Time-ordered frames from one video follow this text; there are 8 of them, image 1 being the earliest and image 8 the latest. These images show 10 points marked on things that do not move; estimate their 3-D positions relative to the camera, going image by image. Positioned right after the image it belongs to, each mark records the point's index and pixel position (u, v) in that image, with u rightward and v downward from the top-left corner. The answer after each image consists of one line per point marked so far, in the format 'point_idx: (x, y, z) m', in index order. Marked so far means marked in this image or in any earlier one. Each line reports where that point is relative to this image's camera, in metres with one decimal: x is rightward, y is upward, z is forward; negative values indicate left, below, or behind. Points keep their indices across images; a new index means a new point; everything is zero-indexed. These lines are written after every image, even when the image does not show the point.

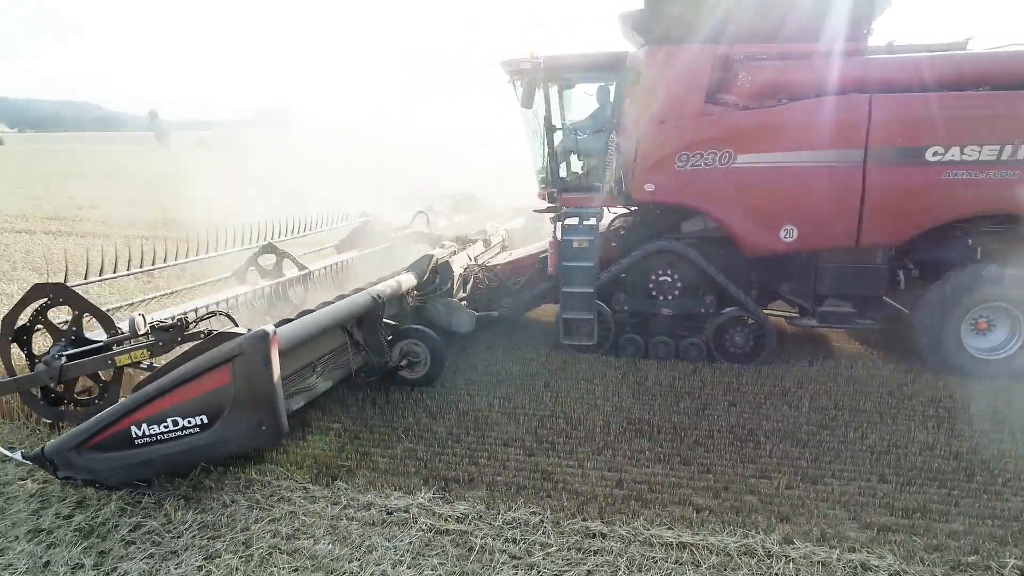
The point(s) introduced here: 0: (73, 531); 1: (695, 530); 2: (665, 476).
0: (-3.0, -1.7, +3.6) m
1: (+1.2, -1.6, +3.5) m
2: (+1.4, -1.4, +4.2) m
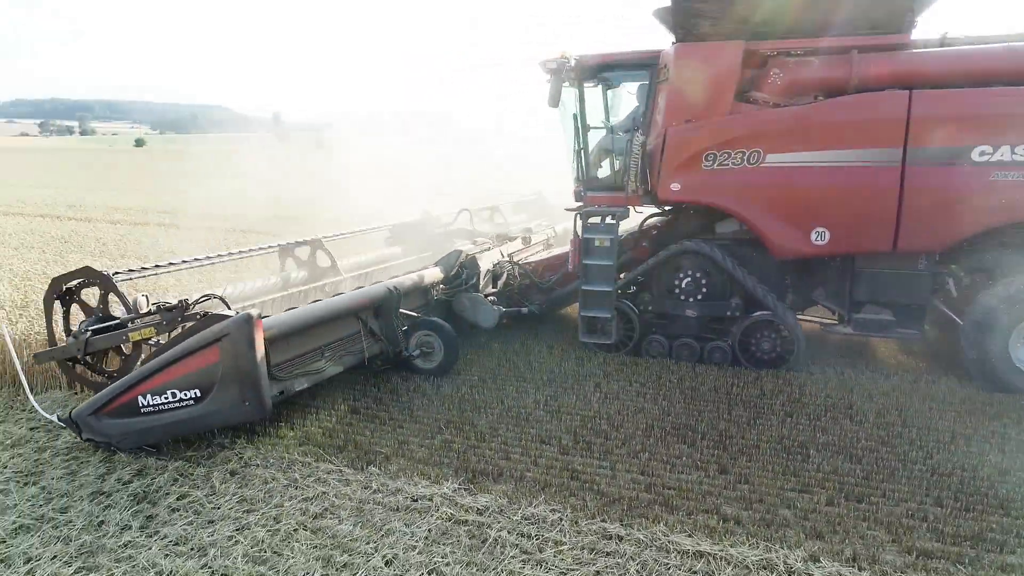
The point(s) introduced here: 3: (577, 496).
0: (-2.9, -1.6, +4.0) m
1: (+1.3, -1.6, +3.3) m
2: (+1.6, -1.4, +4.0) m
3: (+0.6, -1.5, +3.9) m
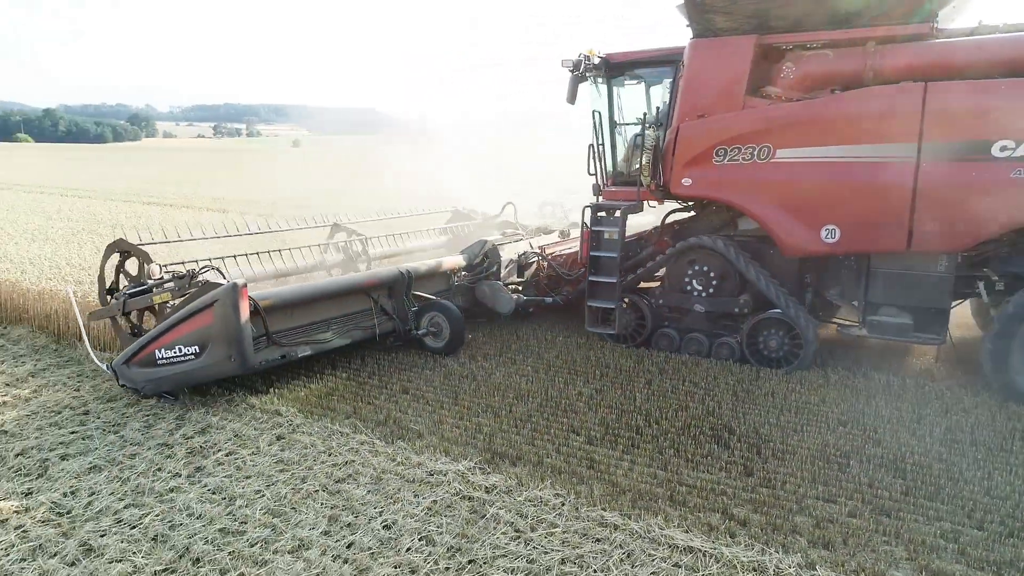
0: (-2.8, -1.4, +4.5) m
1: (+1.2, -1.5, +3.2) m
2: (+1.6, -1.4, +3.9) m
3: (+0.7, -1.4, +3.9) m
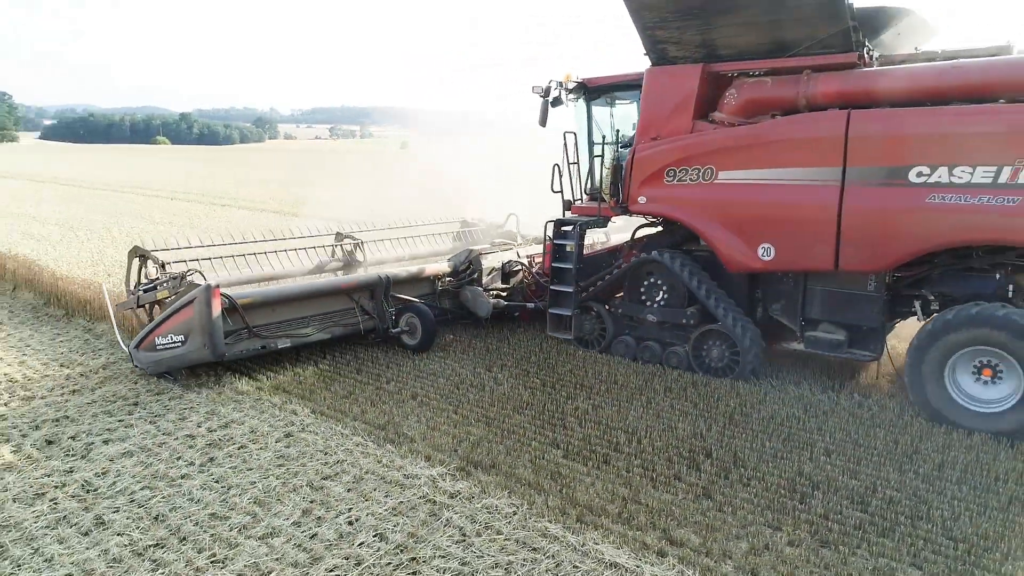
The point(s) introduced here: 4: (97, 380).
0: (-3.0, -1.5, +5.1) m
1: (+0.8, -1.7, +3.3) m
2: (+1.3, -1.6, +4.0) m
3: (+0.3, -1.6, +4.1) m
4: (-5.2, -1.0, +6.4) m
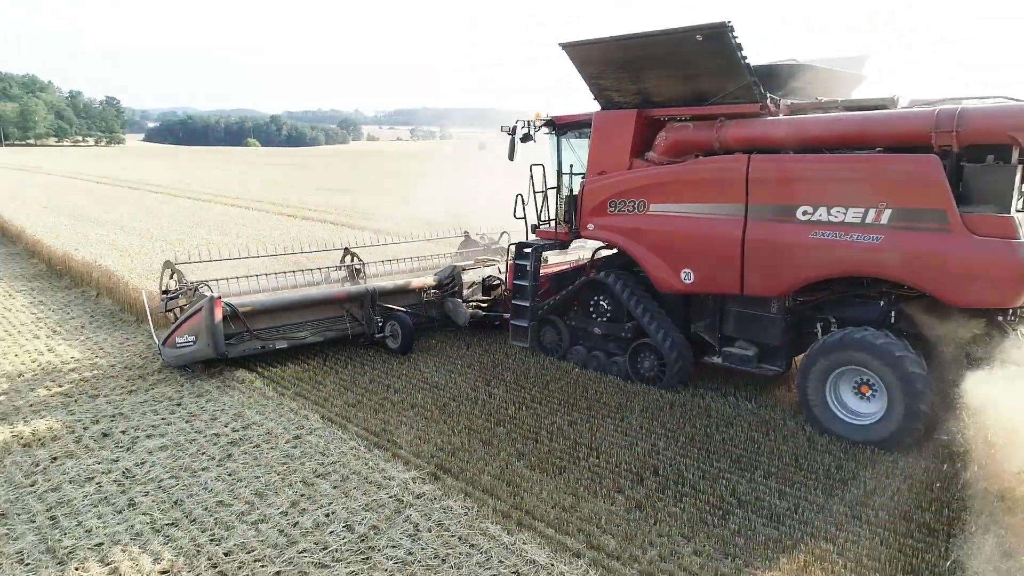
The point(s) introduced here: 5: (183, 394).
0: (-3.3, -1.8, +6.1) m
1: (+0.4, -2.0, +3.9) m
2: (+0.9, -1.9, +4.5) m
3: (-0.1, -1.9, +4.7) m
4: (-5.4, -1.2, +7.5) m
5: (-4.5, -1.4, +7.1) m
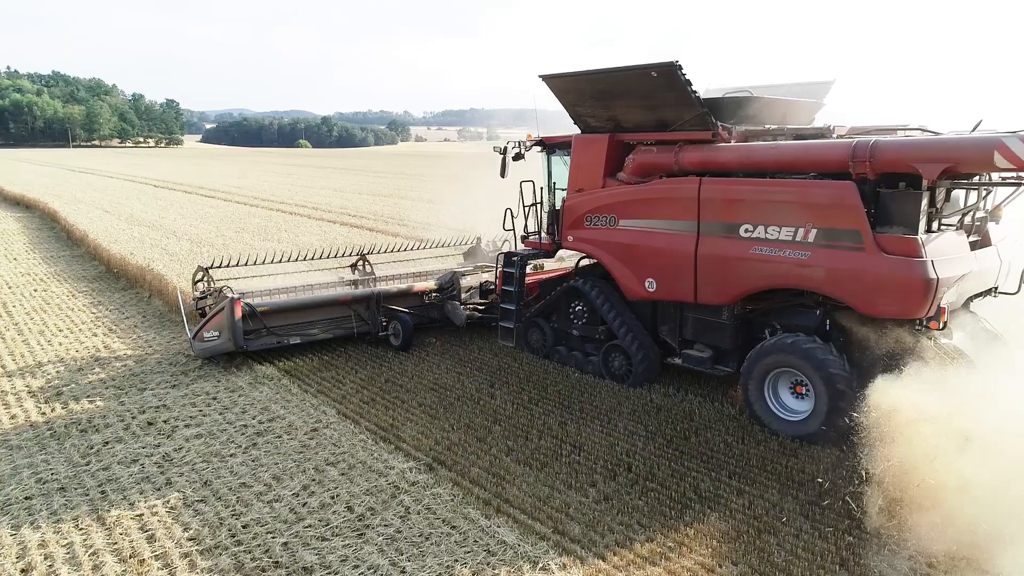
0: (-3.3, -1.8, +6.8) m
1: (+0.1, -2.1, +4.3) m
2: (+0.7, -2.0, +4.9) m
3: (-0.2, -2.0, +5.2) m
4: (-5.3, -1.3, +8.4) m
5: (-4.4, -1.5, +7.8) m
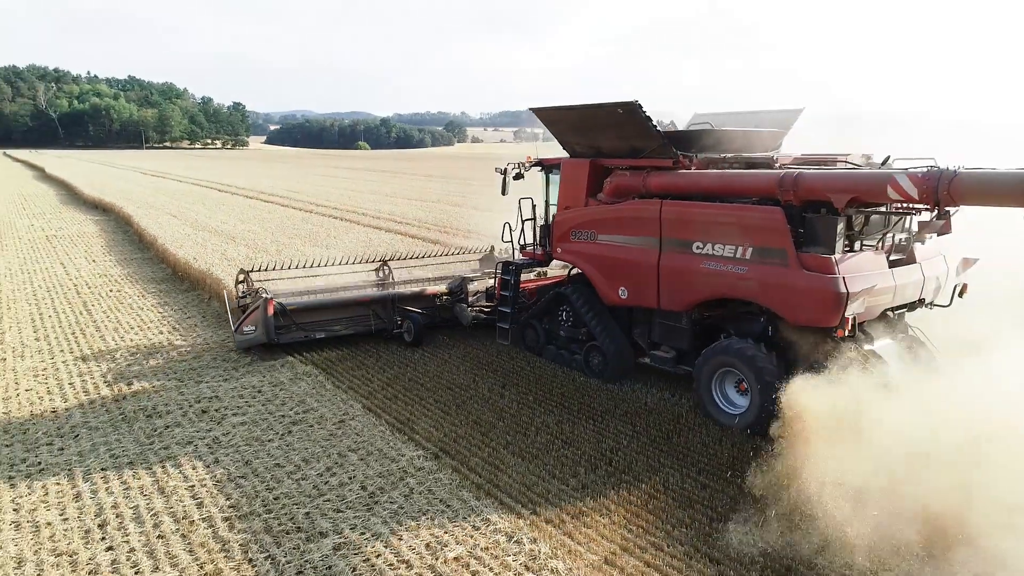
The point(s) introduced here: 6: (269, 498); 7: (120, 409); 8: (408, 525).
0: (-3.3, -1.9, +7.7) m
1: (0.0, -2.2, +5.0) m
2: (+0.6, -2.1, +5.5) m
3: (-0.3, -2.1, +5.8) m
4: (-5.1, -1.4, +9.5) m
5: (-4.3, -1.6, +8.8) m
6: (-2.6, -2.2, +5.5) m
7: (-5.8, -1.8, +7.8) m
8: (-1.0, -2.2, +4.9) m
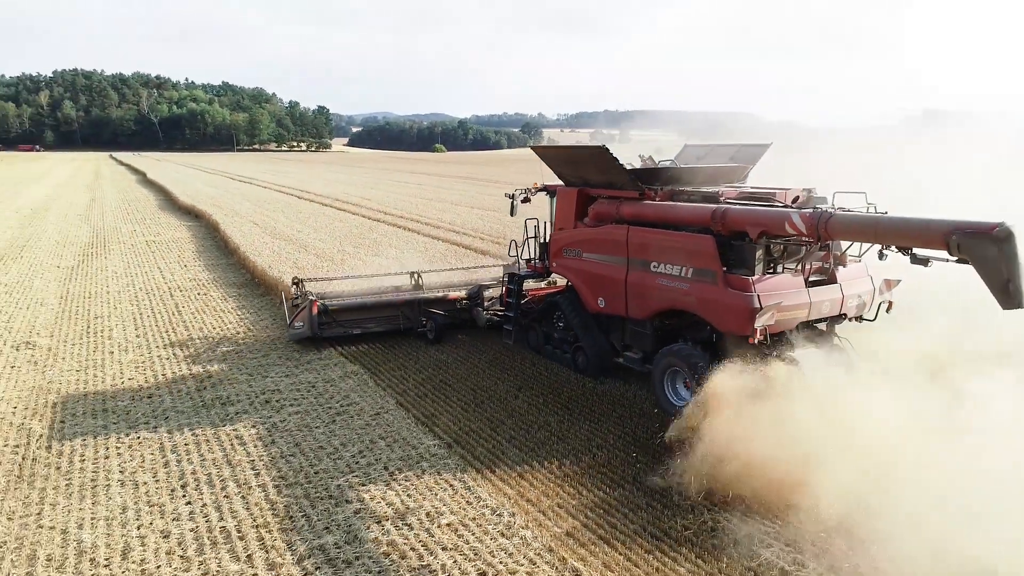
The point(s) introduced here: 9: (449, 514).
0: (-3.0, -2.1, +8.9) m
1: (-0.1, -2.3, +5.8) m
2: (+0.6, -2.2, +6.3) m
3: (-0.3, -2.2, +6.7) m
4: (-4.6, -1.6, +10.9) m
5: (-3.9, -1.7, +10.2) m
6: (-2.6, -2.4, +6.7) m
7: (-5.5, -1.9, +9.3) m
8: (-1.1, -2.3, +5.9) m
9: (-0.7, -2.4, +5.5) m
